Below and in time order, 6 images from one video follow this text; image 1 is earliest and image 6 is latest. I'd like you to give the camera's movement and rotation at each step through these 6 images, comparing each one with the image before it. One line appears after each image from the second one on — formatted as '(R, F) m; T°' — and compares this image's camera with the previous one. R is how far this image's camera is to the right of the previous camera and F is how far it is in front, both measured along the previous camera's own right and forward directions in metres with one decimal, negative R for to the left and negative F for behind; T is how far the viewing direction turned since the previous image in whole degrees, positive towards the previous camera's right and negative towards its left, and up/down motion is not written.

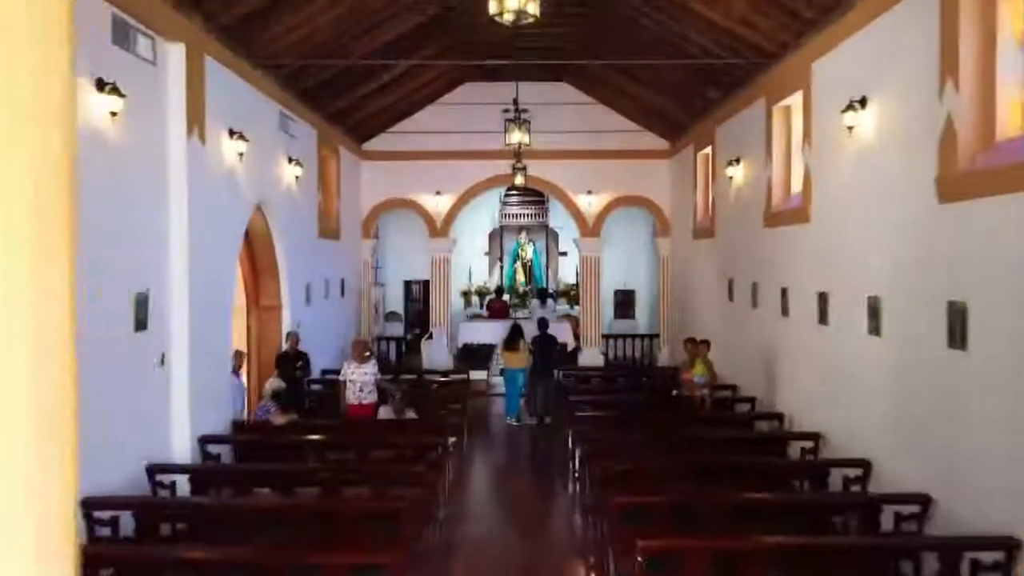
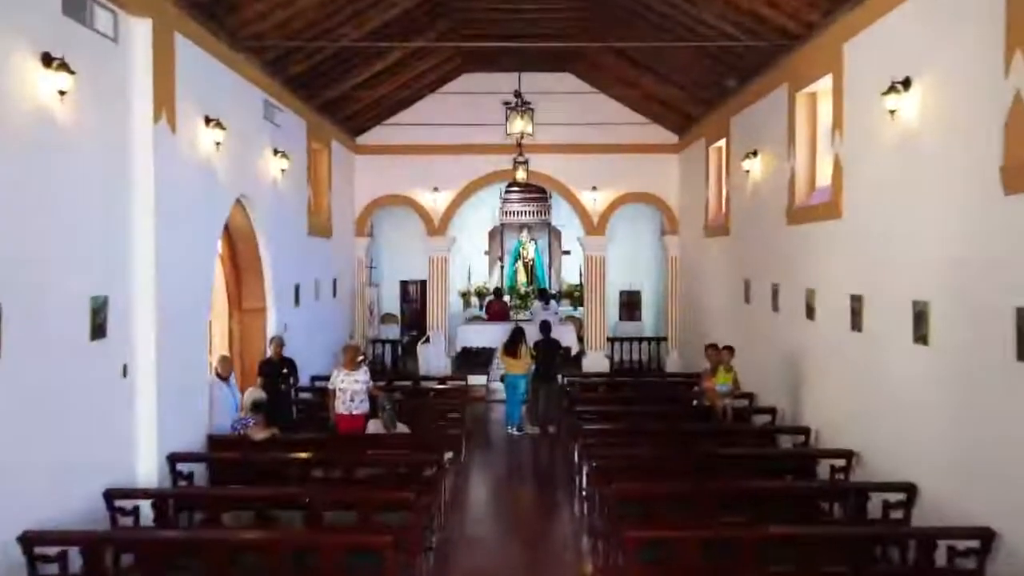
(0.0, +0.8) m; 0°
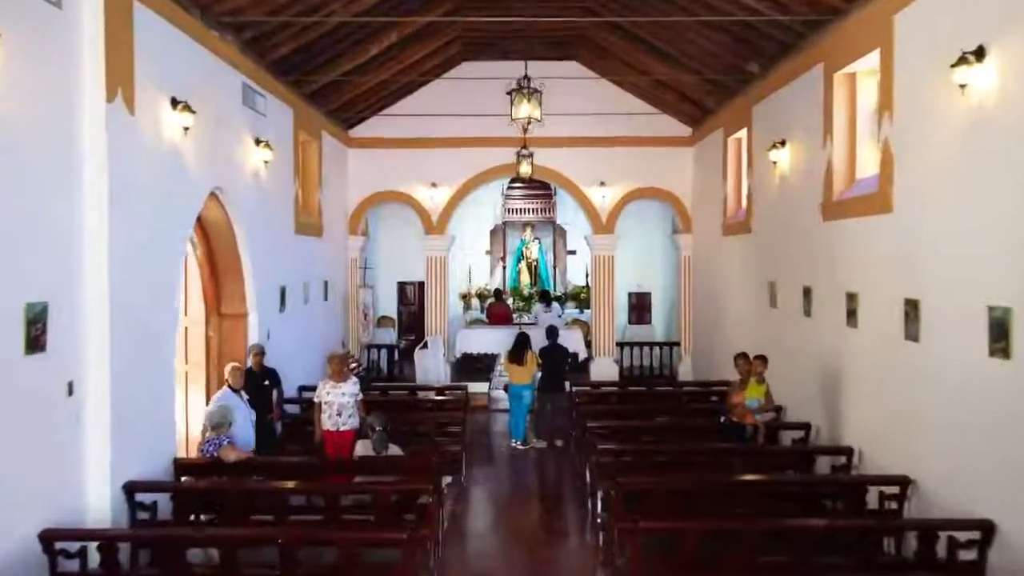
(-0.1, +0.9) m; 0°
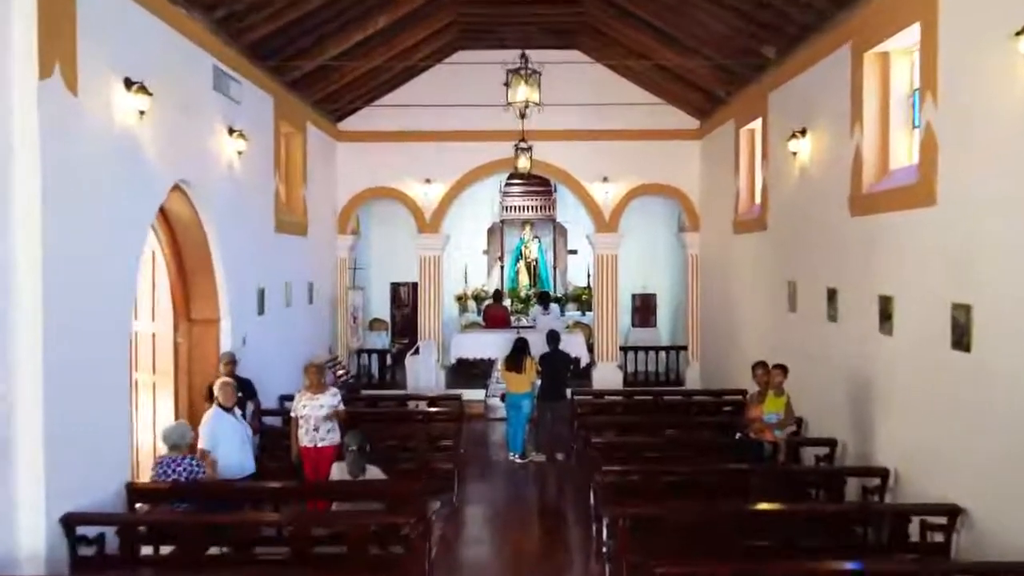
(0.0, +0.8) m; 0°
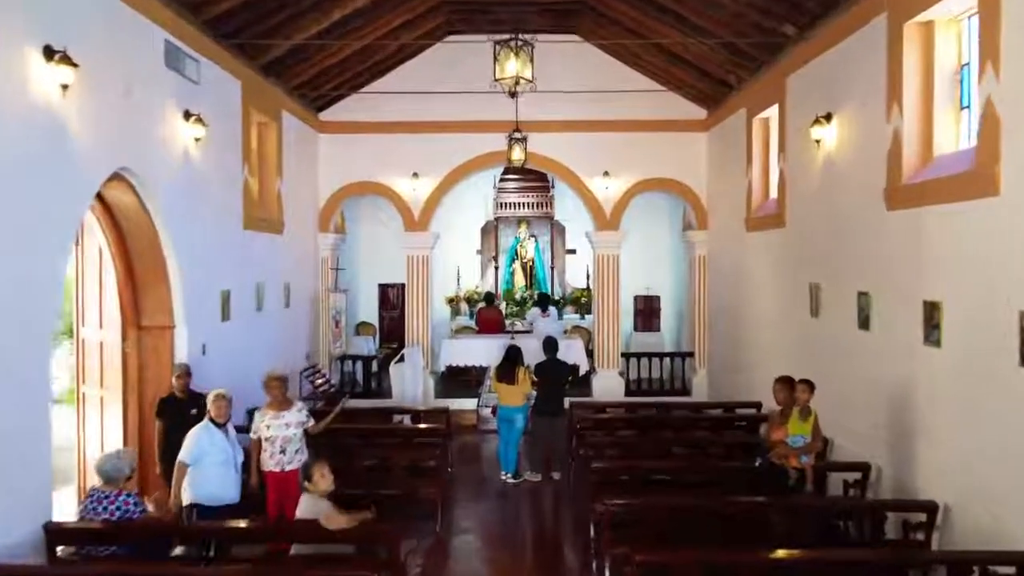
(+0.1, +0.9) m; 0°
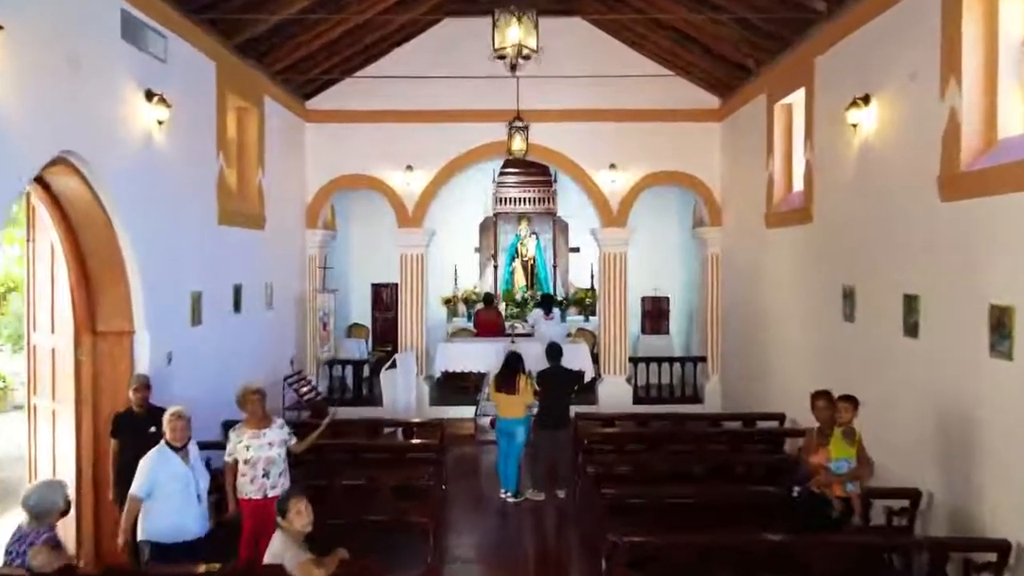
(0.0, +0.8) m; 0°
